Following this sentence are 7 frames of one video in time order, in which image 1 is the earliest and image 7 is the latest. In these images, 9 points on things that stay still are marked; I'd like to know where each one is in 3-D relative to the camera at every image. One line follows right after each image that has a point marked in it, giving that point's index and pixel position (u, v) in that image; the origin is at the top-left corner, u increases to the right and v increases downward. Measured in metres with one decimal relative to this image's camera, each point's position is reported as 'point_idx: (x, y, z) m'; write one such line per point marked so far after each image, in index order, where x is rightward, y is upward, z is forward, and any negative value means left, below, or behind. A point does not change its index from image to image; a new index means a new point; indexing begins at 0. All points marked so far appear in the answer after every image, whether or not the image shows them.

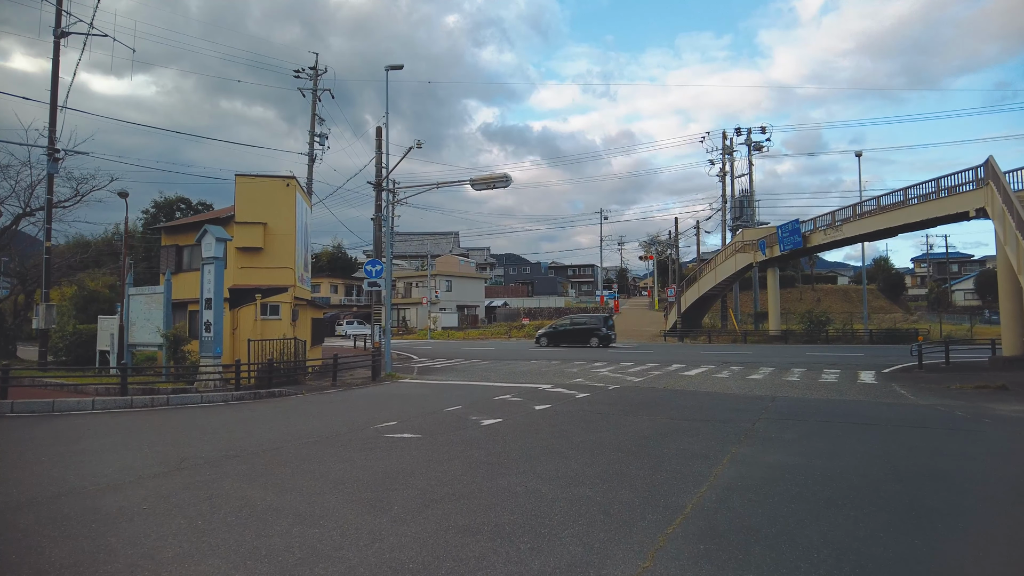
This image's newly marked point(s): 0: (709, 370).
0: (+6.5, -2.8, +19.3) m
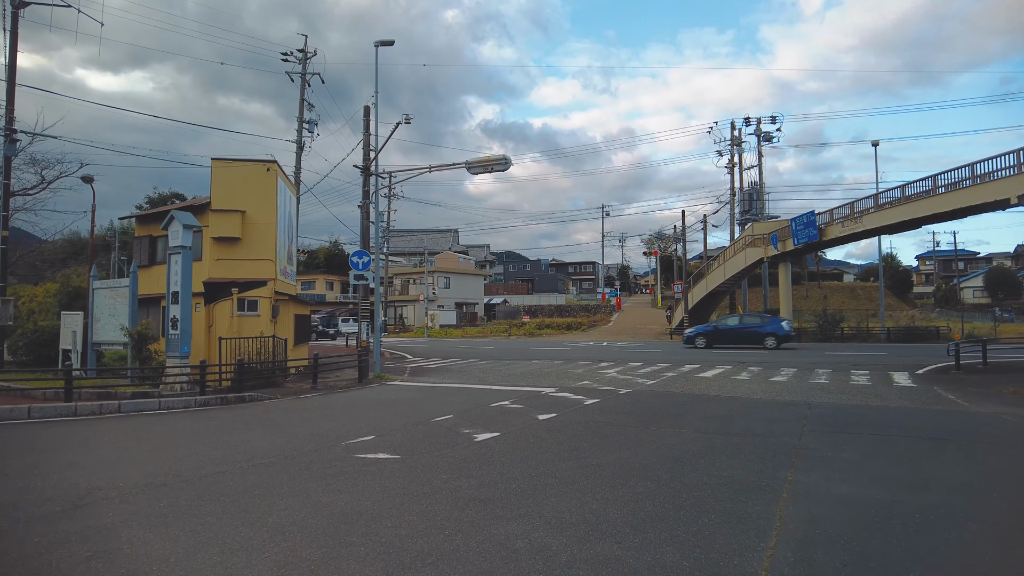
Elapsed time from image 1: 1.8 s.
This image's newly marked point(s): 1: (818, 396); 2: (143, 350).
0: (+6.5, -2.6, +17.7) m
1: (+6.7, -2.4, +12.8) m
2: (-8.9, -1.5, +14.2) m
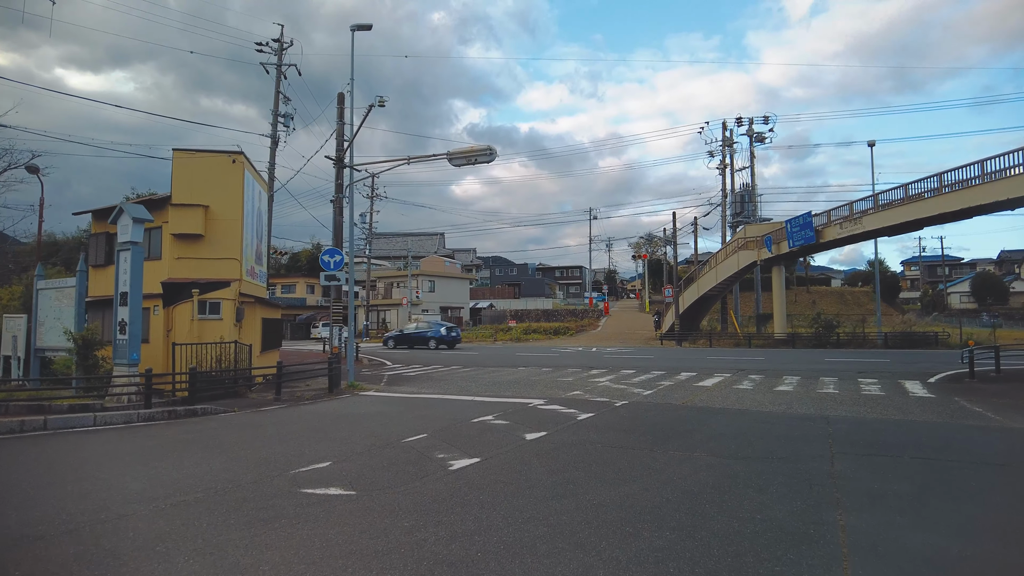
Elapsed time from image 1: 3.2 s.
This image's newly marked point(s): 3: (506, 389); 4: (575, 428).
0: (+6.1, -2.7, +16.6) m
1: (+6.4, -2.4, +11.7) m
2: (-9.3, -1.5, +12.7) m
3: (-0.1, -2.5, +14.3) m
4: (+1.0, -2.2, +8.9) m
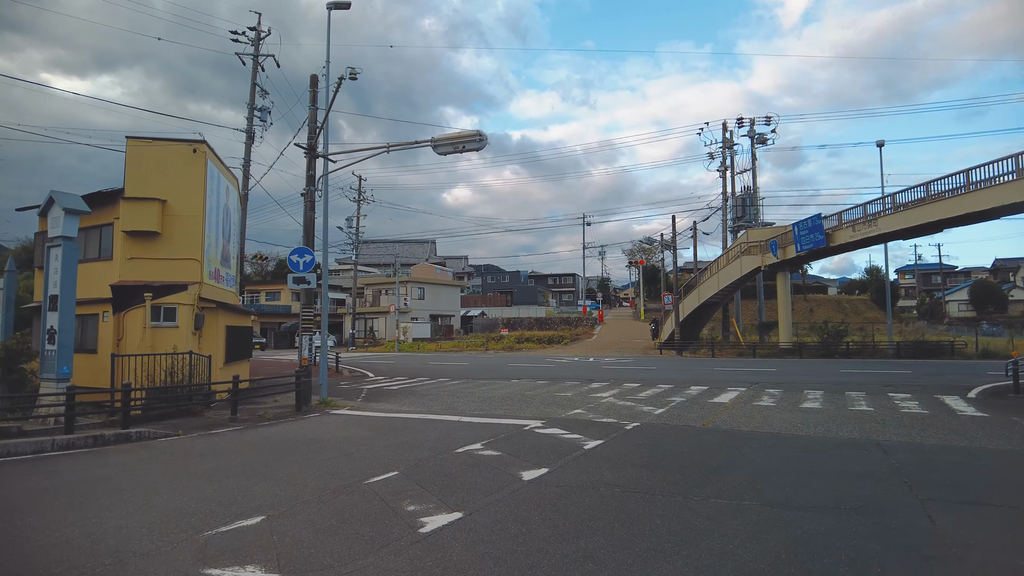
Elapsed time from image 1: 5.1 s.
0: (+5.9, -2.8, +14.9) m
1: (+6.3, -2.5, +10.1) m
2: (-9.4, -1.6, +10.9) m
3: (-0.3, -2.6, +12.5) m
4: (+0.9, -2.2, +7.2) m
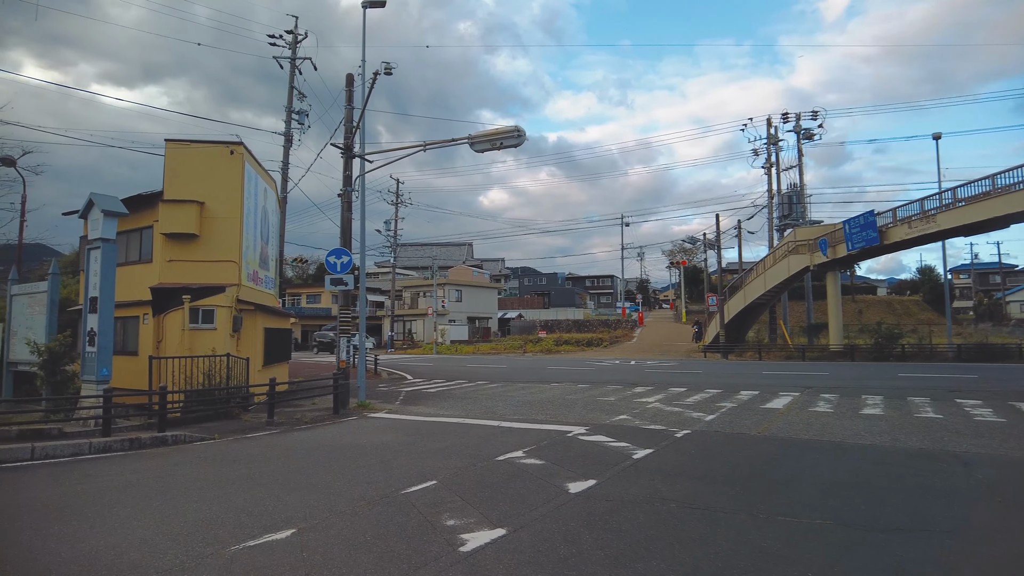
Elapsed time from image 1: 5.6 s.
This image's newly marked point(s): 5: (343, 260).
0: (+6.9, -2.8, +14.1) m
1: (+6.9, -2.5, +9.2) m
2: (-8.6, -1.6, +11.0) m
3: (+0.6, -2.6, +12.1) m
4: (+1.4, -2.2, +6.7) m
5: (-4.3, +0.7, +14.7) m
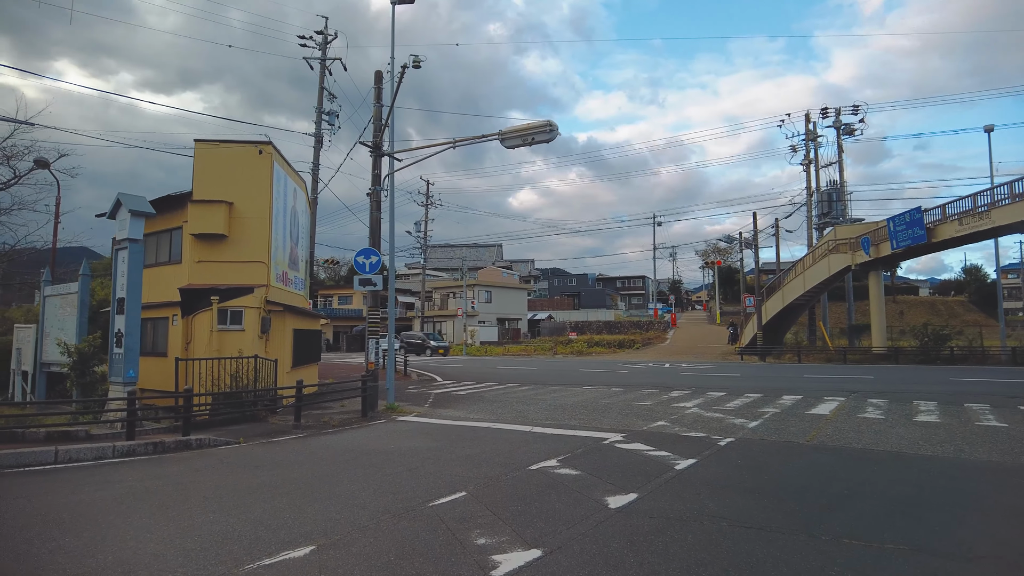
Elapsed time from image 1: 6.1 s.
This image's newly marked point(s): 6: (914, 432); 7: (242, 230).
0: (+7.6, -2.8, +13.3) m
1: (+7.4, -2.4, +8.4) m
2: (-8.1, -1.6, +11.0) m
3: (+1.2, -2.6, +11.6) m
4: (+1.8, -2.1, +6.2) m
5: (-3.5, +0.7, +14.5) m
6: (+7.5, -2.7, +10.8) m
7: (-6.7, +1.4, +14.4) m
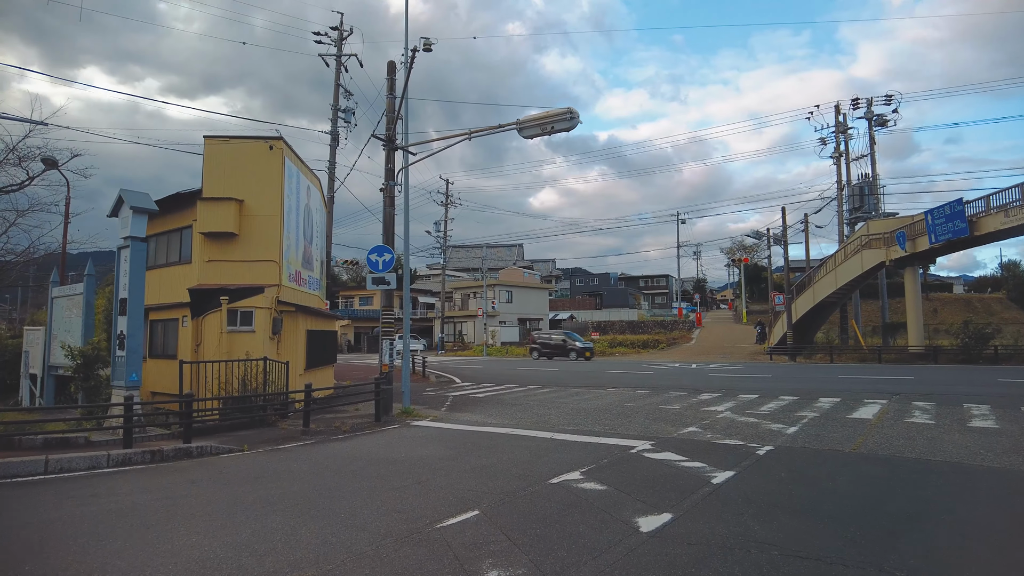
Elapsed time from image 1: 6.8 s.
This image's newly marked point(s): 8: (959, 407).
0: (+8.1, -2.7, +12.4) m
1: (+7.7, -2.3, +7.5) m
2: (-7.7, -1.6, +10.6) m
3: (+1.6, -2.5, +10.9) m
4: (+1.9, -2.1, +5.5) m
5: (-3.1, +0.7, +14.0) m
6: (+7.8, -2.6, +9.9) m
7: (-6.2, +1.4, +14.0) m
8: (+10.3, -2.7, +13.2) m
